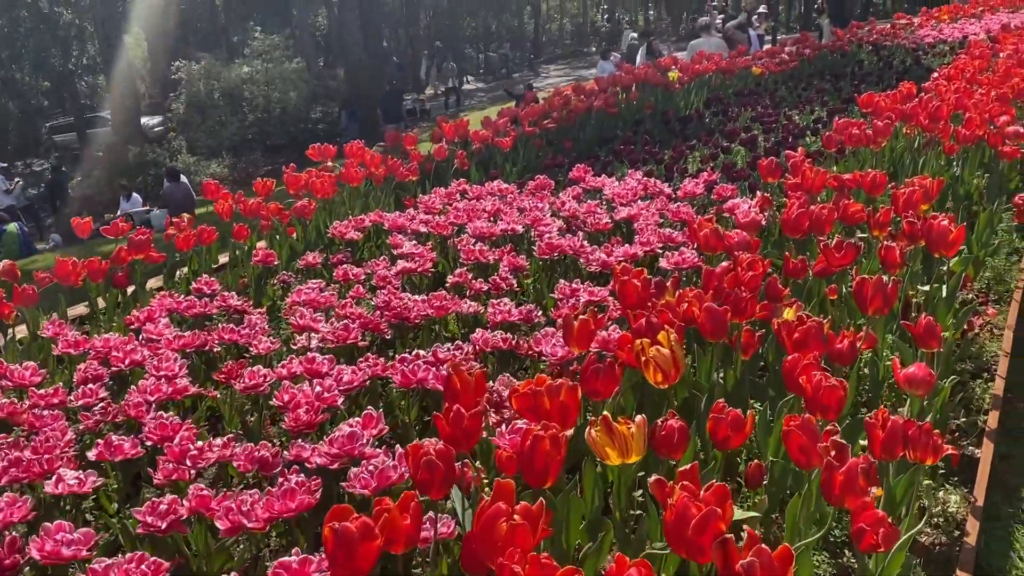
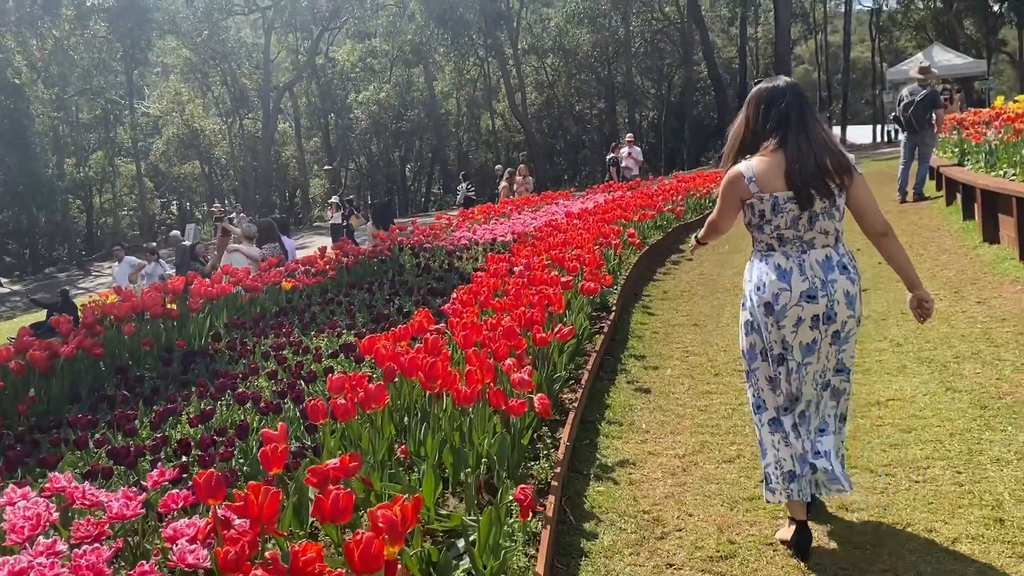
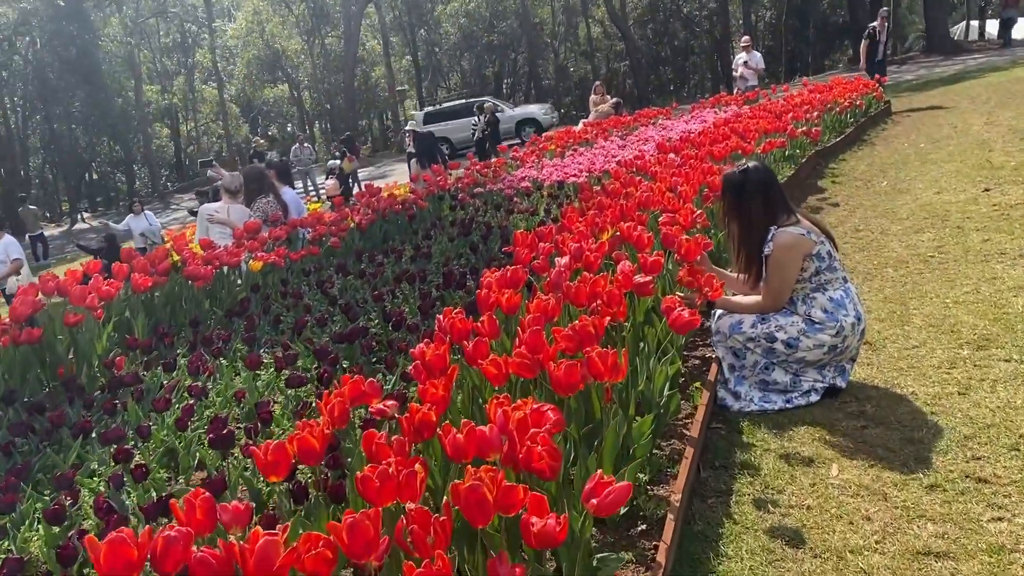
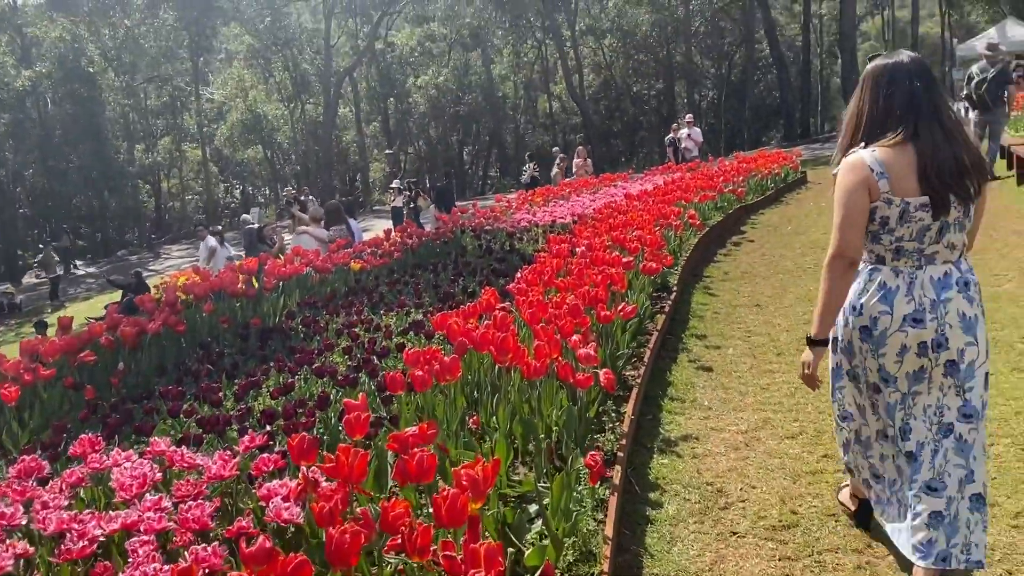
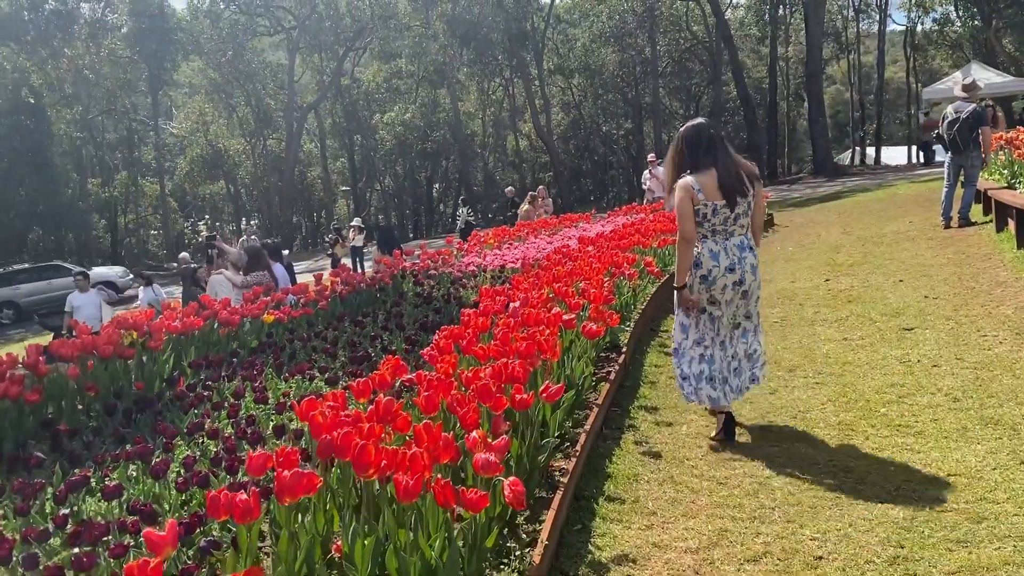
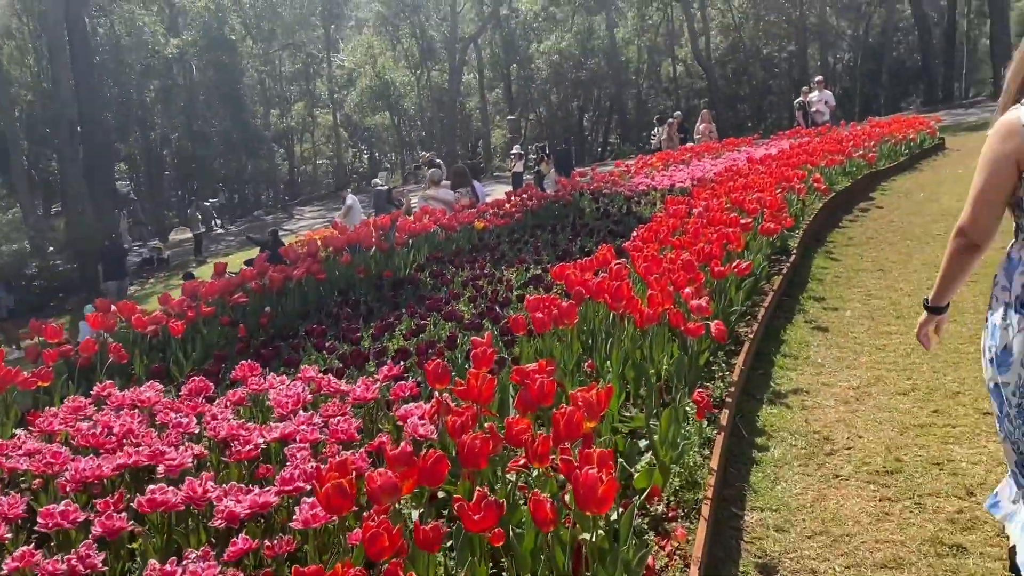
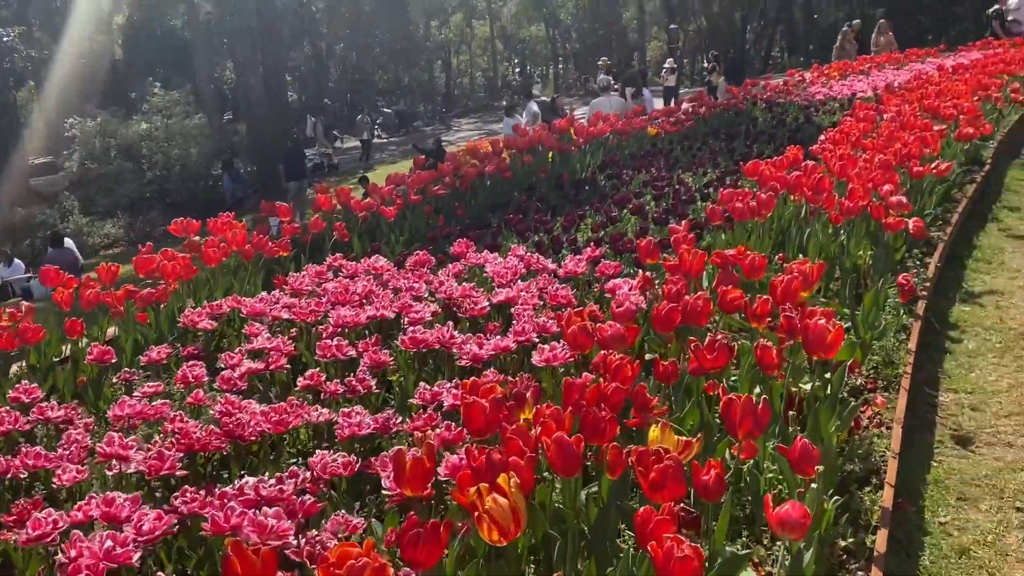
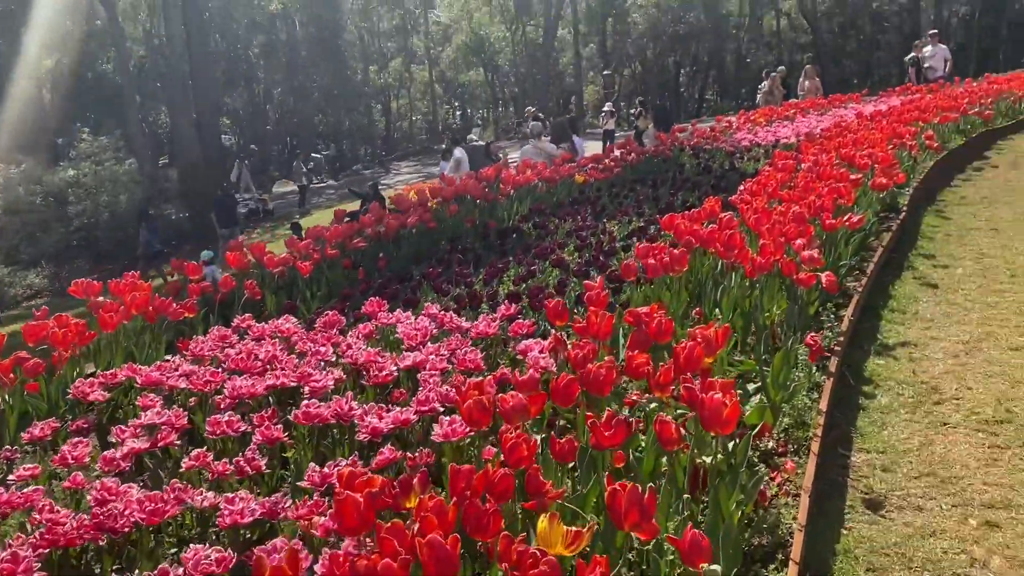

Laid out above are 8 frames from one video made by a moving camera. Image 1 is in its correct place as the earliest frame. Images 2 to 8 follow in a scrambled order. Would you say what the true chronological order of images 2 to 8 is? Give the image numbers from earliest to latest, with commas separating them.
7, 8, 6, 4, 2, 5, 3
